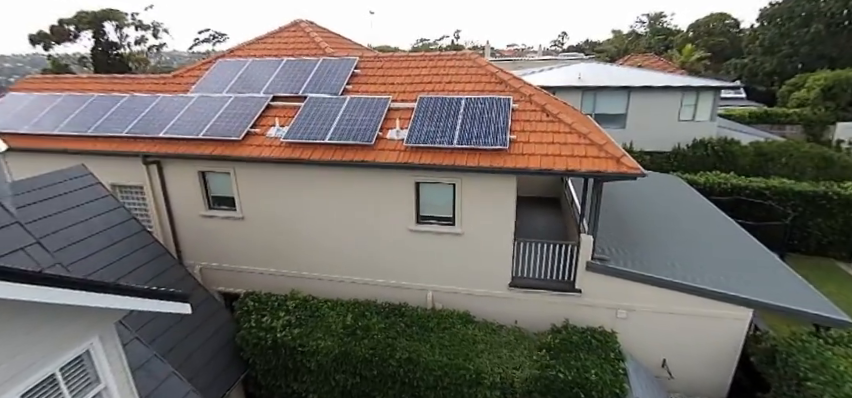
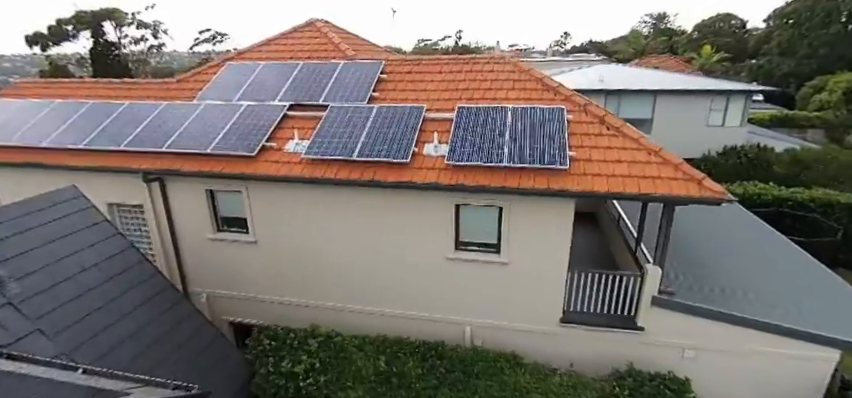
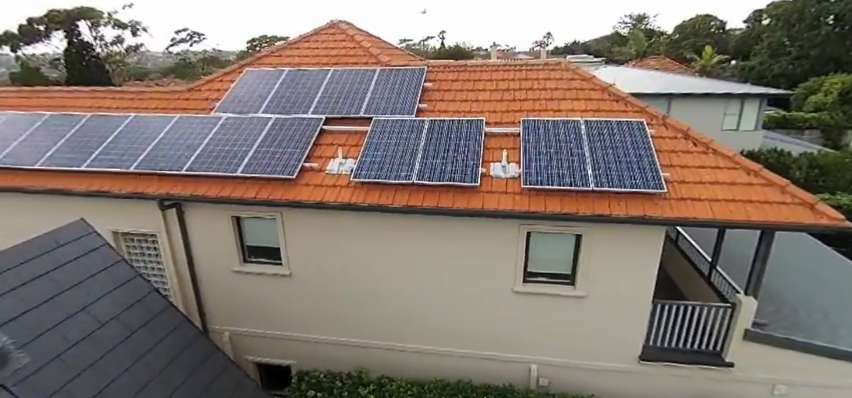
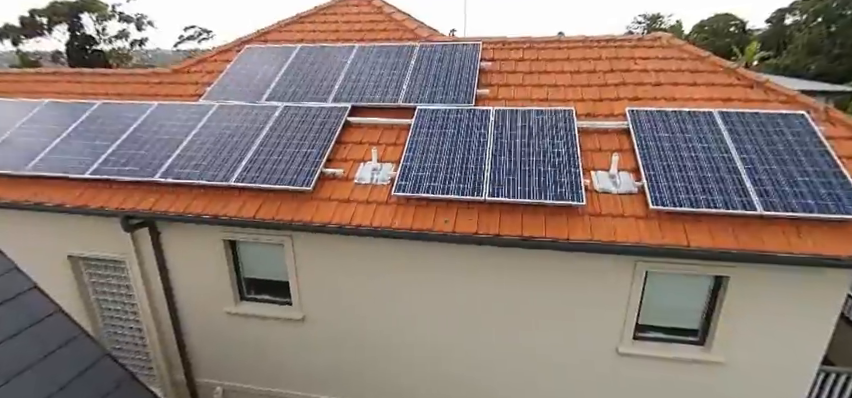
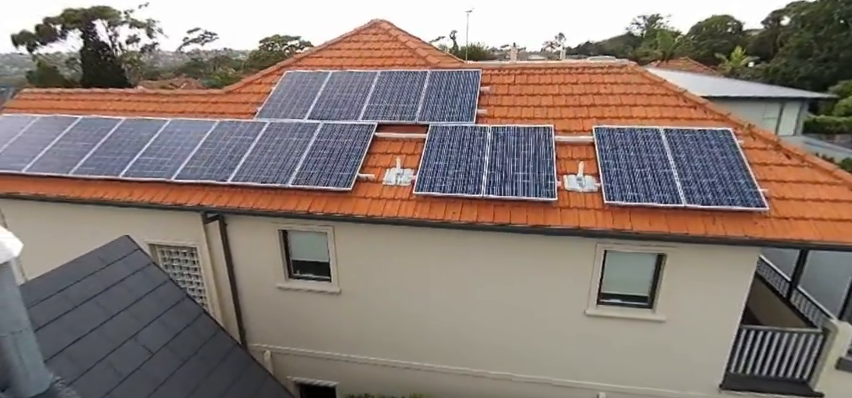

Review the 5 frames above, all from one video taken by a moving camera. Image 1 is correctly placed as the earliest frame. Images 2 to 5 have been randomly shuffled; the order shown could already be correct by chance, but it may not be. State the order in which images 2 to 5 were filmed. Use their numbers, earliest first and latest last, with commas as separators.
2, 3, 5, 4
